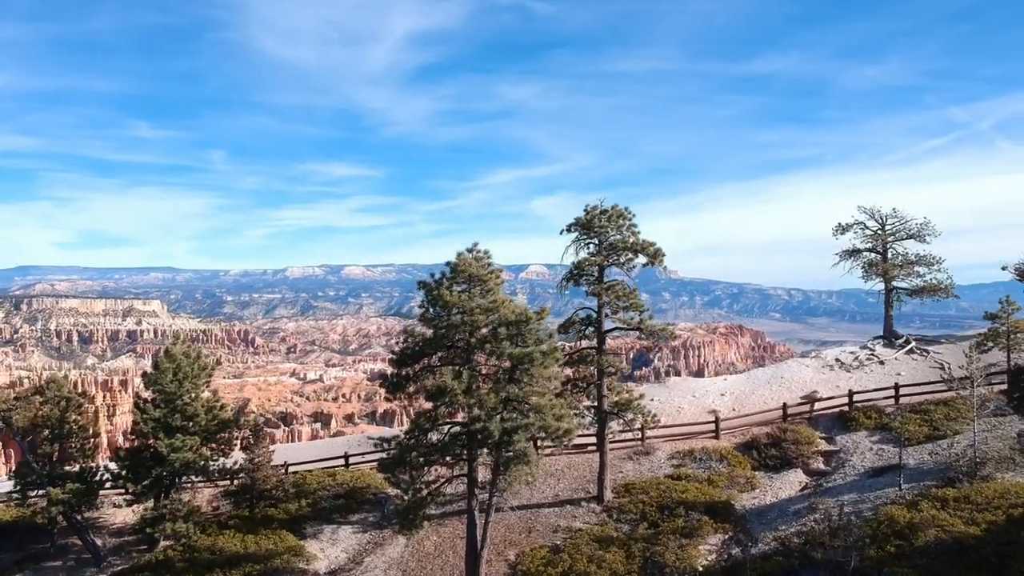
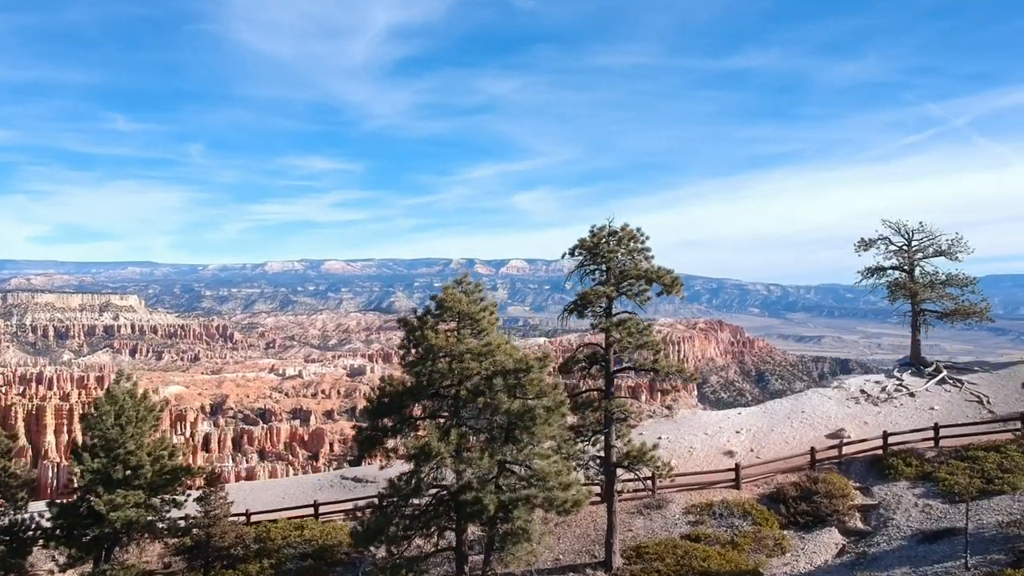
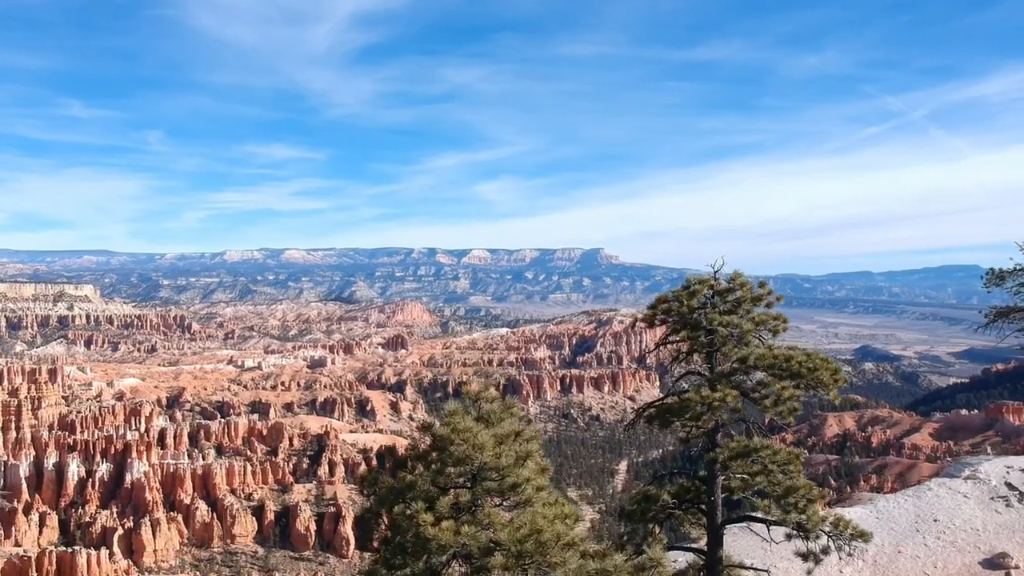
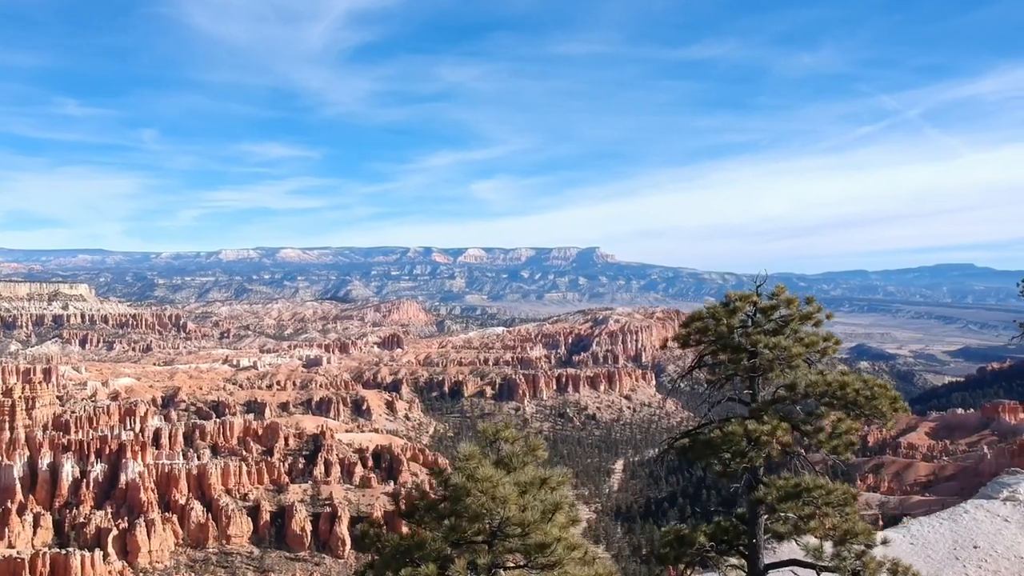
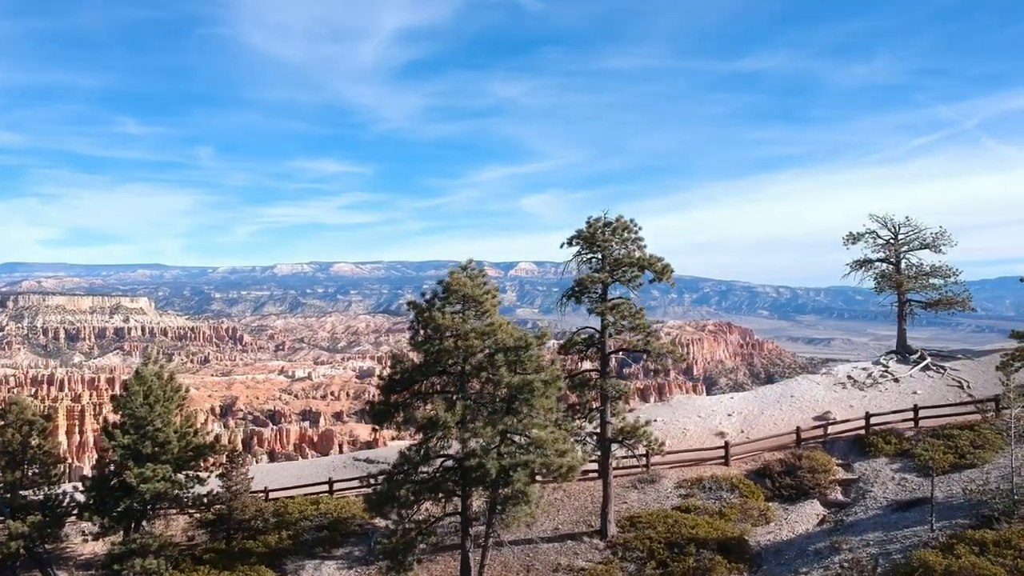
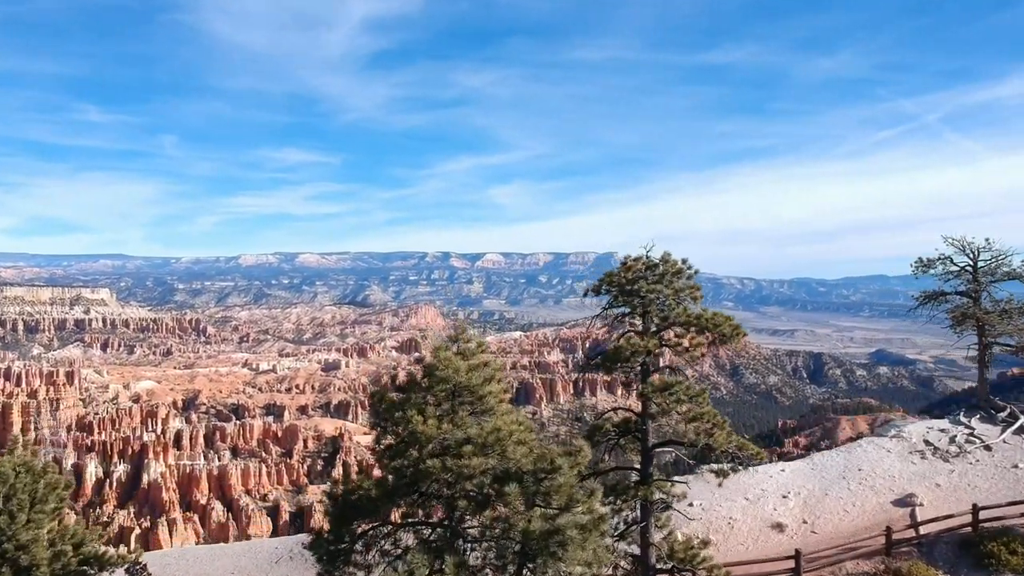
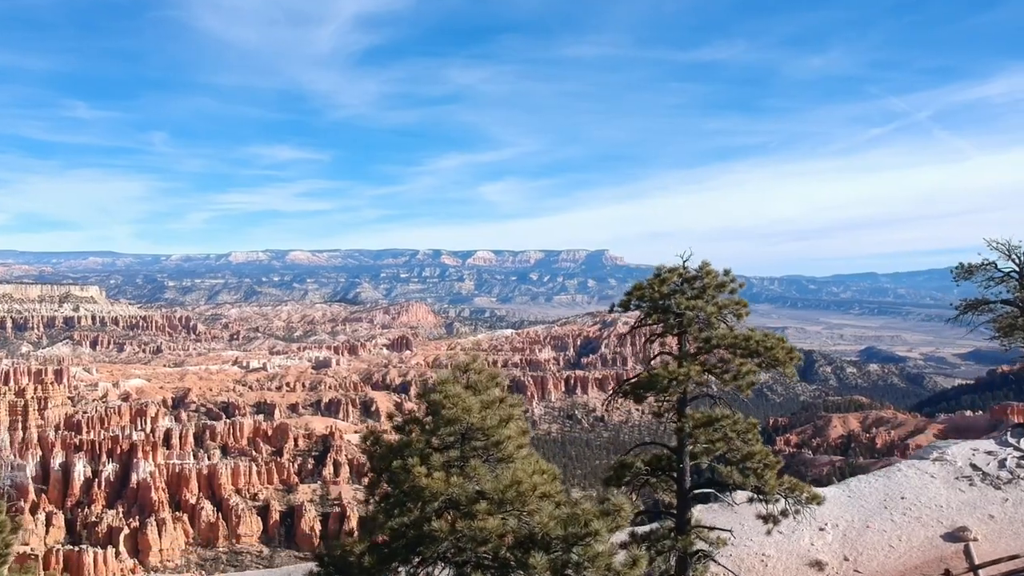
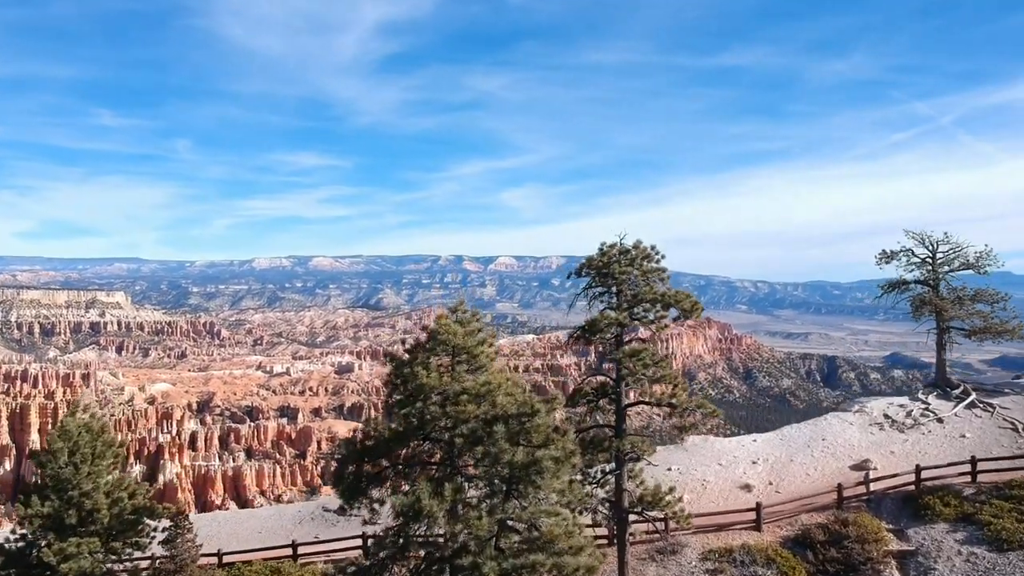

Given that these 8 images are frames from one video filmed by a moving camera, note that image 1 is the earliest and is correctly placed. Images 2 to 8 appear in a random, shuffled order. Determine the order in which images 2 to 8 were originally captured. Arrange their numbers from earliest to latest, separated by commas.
5, 2, 8, 6, 7, 3, 4
